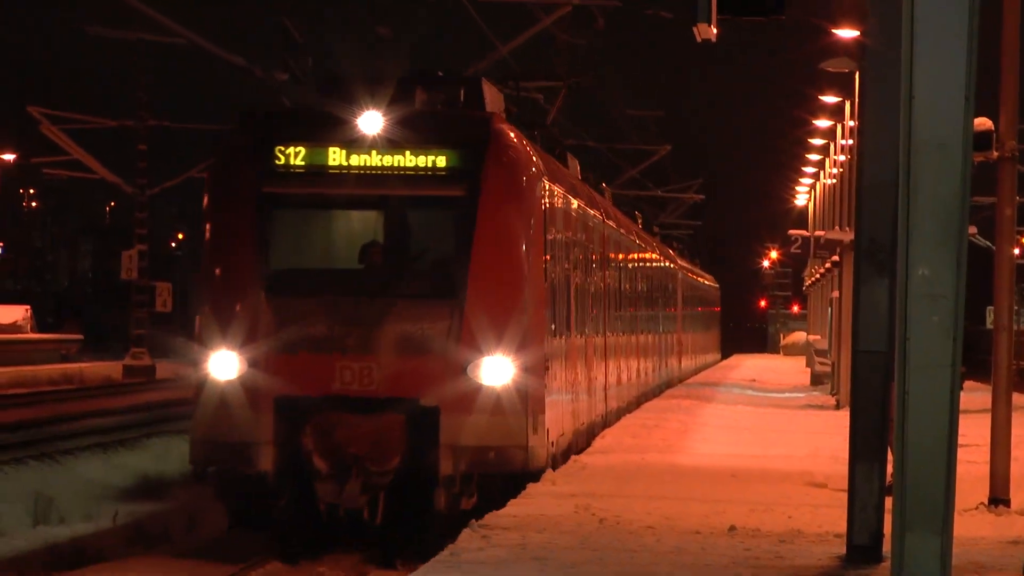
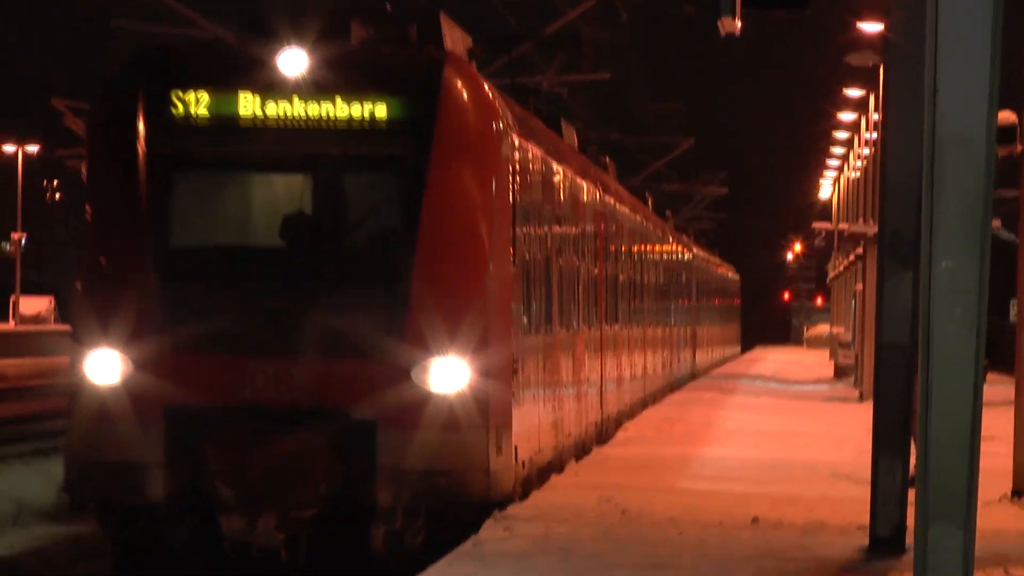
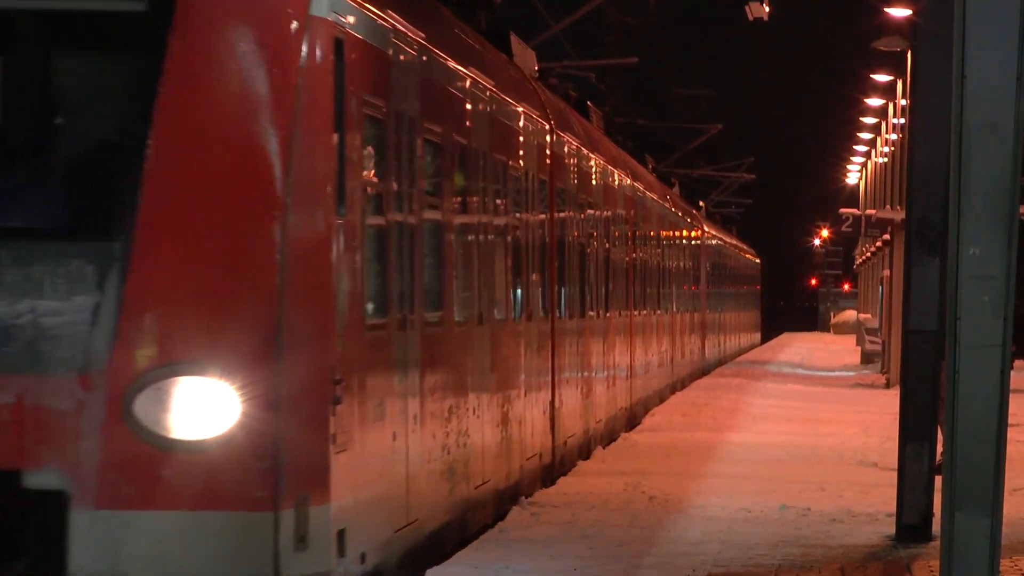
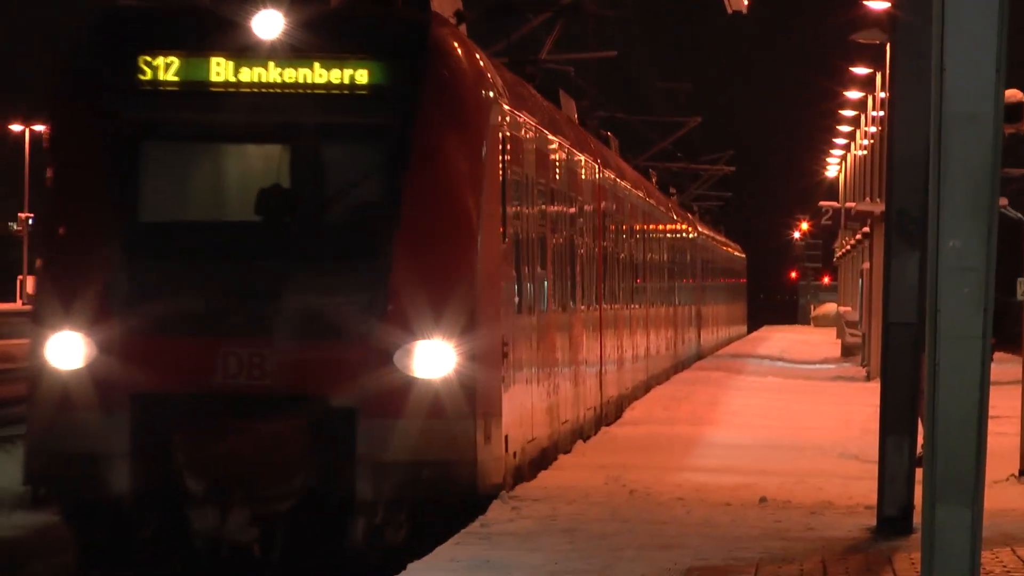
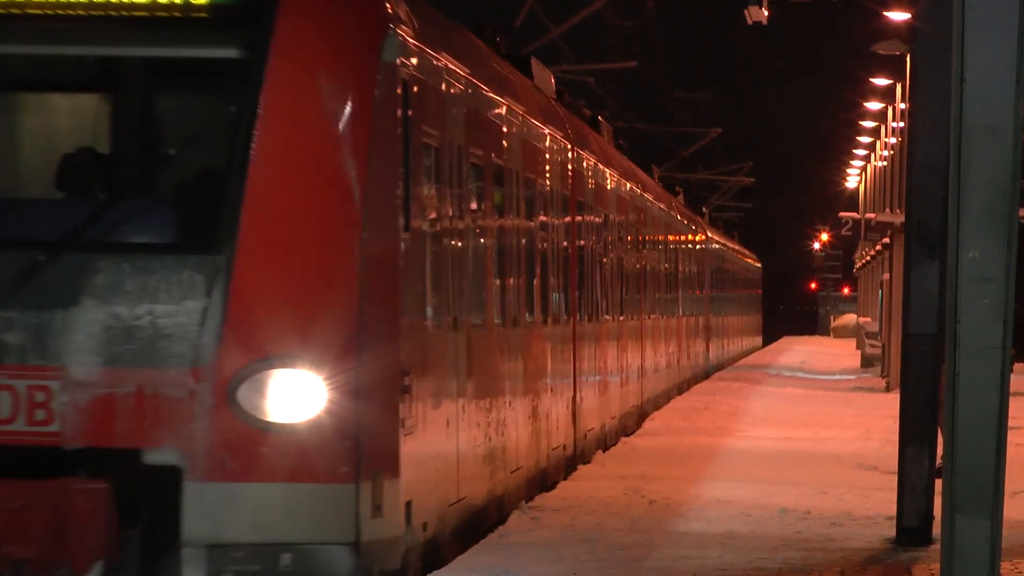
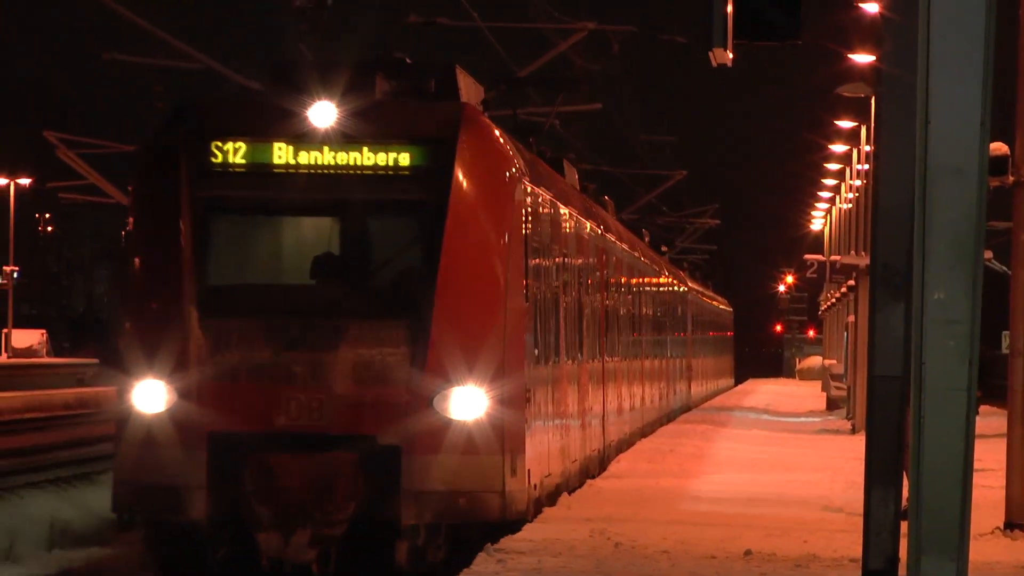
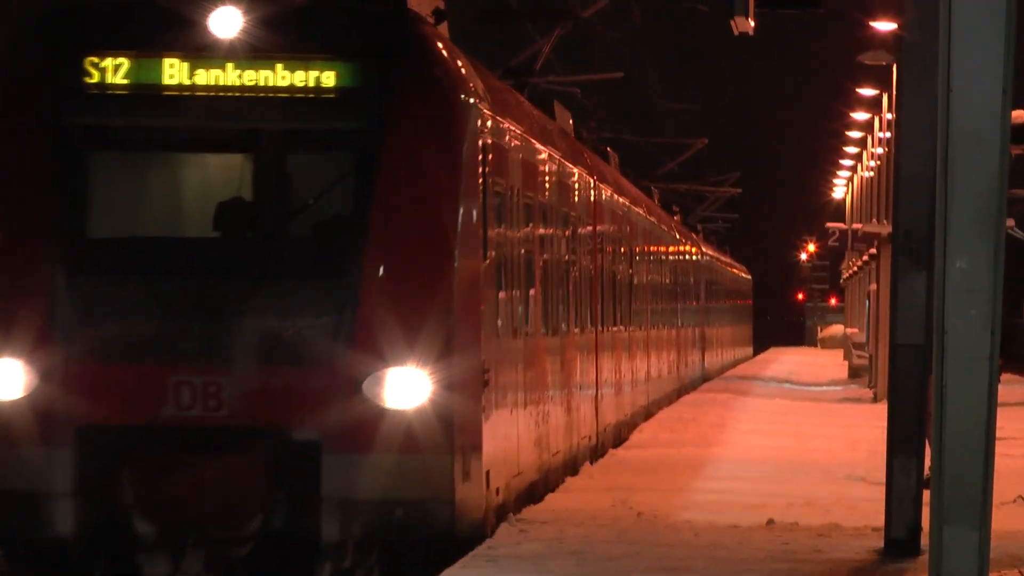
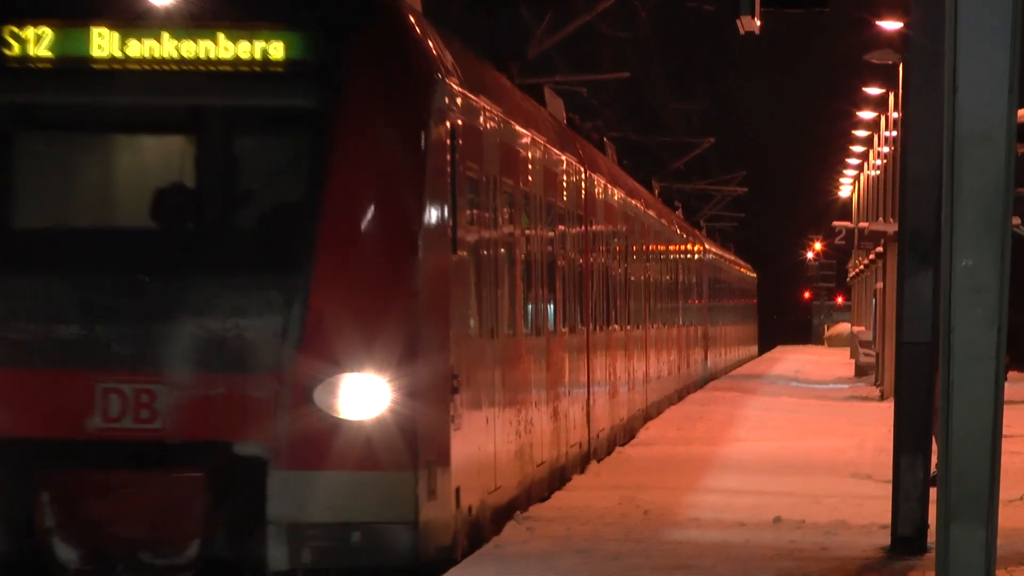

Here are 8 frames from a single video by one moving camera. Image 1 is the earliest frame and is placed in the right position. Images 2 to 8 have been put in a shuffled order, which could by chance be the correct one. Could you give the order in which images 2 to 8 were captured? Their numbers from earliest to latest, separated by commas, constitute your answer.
6, 2, 4, 7, 8, 5, 3
